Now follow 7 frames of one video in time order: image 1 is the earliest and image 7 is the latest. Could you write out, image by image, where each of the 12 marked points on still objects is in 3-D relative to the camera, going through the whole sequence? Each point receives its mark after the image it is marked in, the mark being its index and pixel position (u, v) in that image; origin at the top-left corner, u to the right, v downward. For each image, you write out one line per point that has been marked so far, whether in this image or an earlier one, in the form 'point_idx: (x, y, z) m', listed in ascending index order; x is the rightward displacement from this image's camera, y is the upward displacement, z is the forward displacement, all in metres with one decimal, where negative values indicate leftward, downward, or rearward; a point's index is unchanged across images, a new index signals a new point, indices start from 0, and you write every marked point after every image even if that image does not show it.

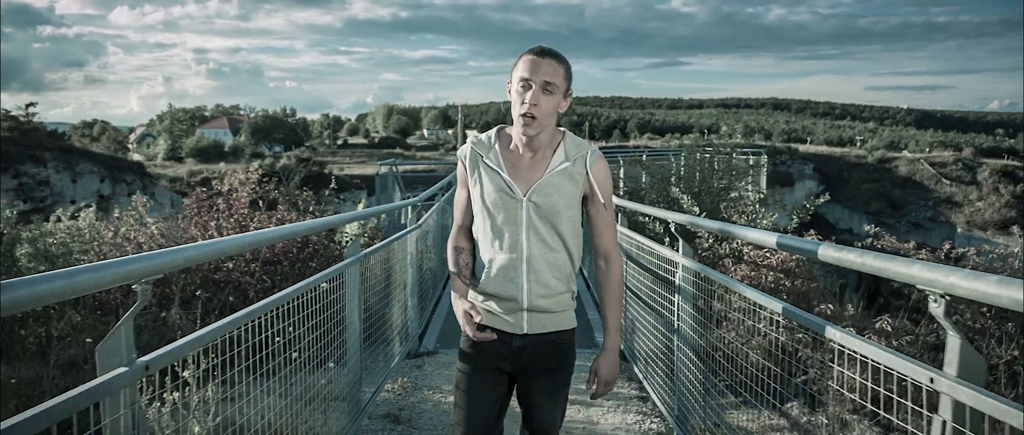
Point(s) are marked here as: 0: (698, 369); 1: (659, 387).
0: (+0.9, -0.8, +3.6) m
1: (+0.9, -1.0, +4.4) m
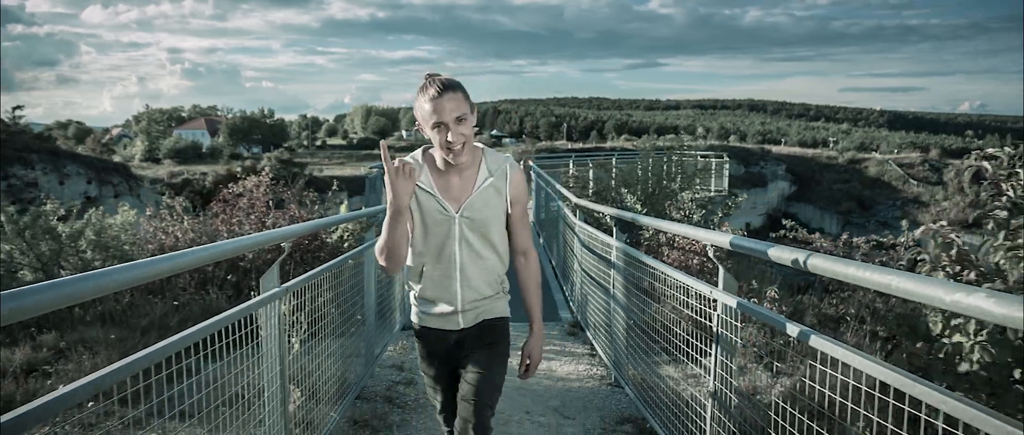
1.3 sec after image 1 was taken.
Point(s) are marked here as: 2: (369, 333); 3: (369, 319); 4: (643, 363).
0: (+0.8, -0.7, +4.6) m
1: (+0.7, -1.0, +5.4) m
2: (-0.8, -0.7, +4.2) m
3: (-0.8, -0.6, +4.2) m
4: (+0.8, -0.9, +4.2) m
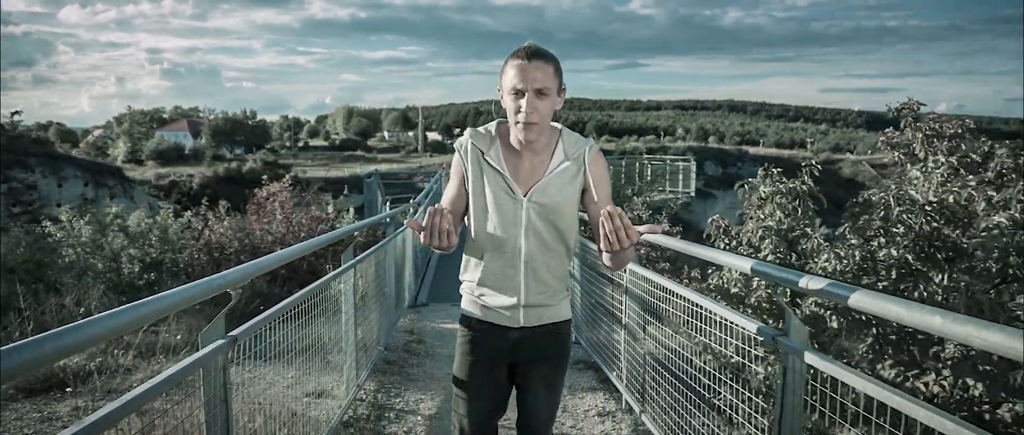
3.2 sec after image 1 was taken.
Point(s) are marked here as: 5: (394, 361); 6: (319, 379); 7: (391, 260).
0: (+0.6, -0.7, +5.8) m
1: (+0.6, -1.0, +6.6) m
2: (-0.9, -0.7, +5.4) m
3: (-0.9, -0.6, +5.4) m
4: (+0.7, -0.9, +5.5) m
5: (-0.9, -1.1, +5.1) m
6: (-0.9, -0.7, +3.5) m
7: (-1.0, -0.3, +5.5) m
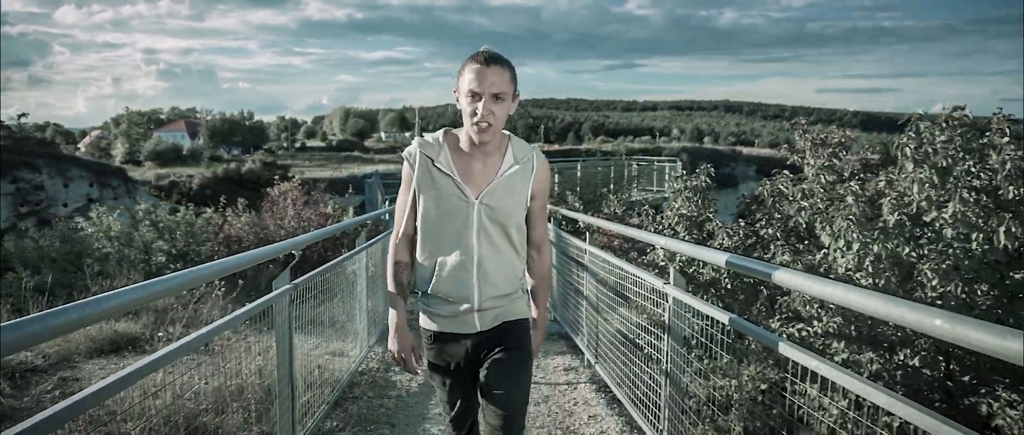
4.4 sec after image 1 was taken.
0: (+0.5, -0.7, +6.6) m
1: (+0.5, -1.0, +7.3) m
2: (-1.1, -0.7, +6.1) m
3: (-1.1, -0.6, +6.1) m
4: (+0.6, -0.8, +6.2) m
5: (-1.0, -1.0, +5.8) m
6: (-1.0, -0.7, +4.2) m
7: (-1.1, -0.3, +6.2) m
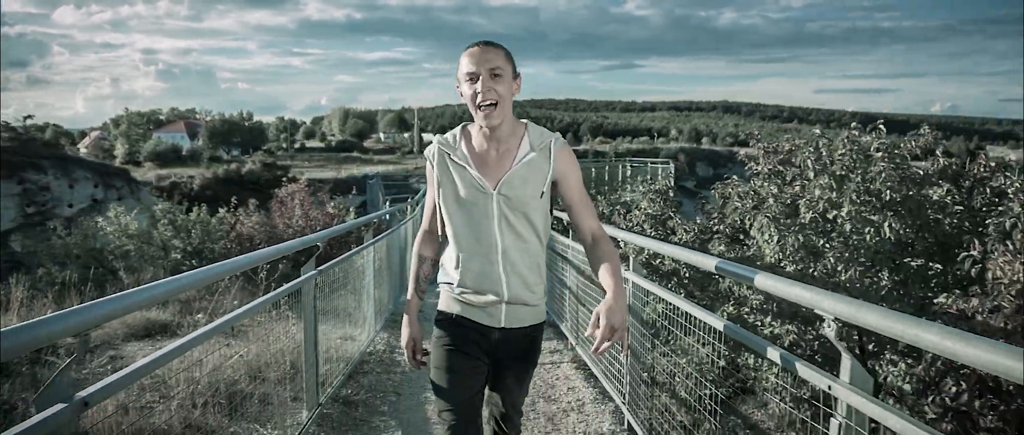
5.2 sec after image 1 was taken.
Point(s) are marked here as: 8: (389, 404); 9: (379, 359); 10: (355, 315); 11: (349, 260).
0: (+0.5, -0.7, +7.0) m
1: (+0.4, -1.0, +7.8) m
2: (-1.1, -0.7, +6.6) m
3: (-1.1, -0.6, +6.6) m
4: (+0.5, -0.8, +6.7) m
5: (-1.0, -1.0, +6.3) m
6: (-1.1, -0.7, +4.7) m
7: (-1.1, -0.3, +6.7) m
8: (-0.8, -1.1, +4.5) m
9: (-1.0, -1.0, +5.1) m
10: (-1.1, -0.7, +4.8) m
11: (-1.1, -0.3, +4.6) m
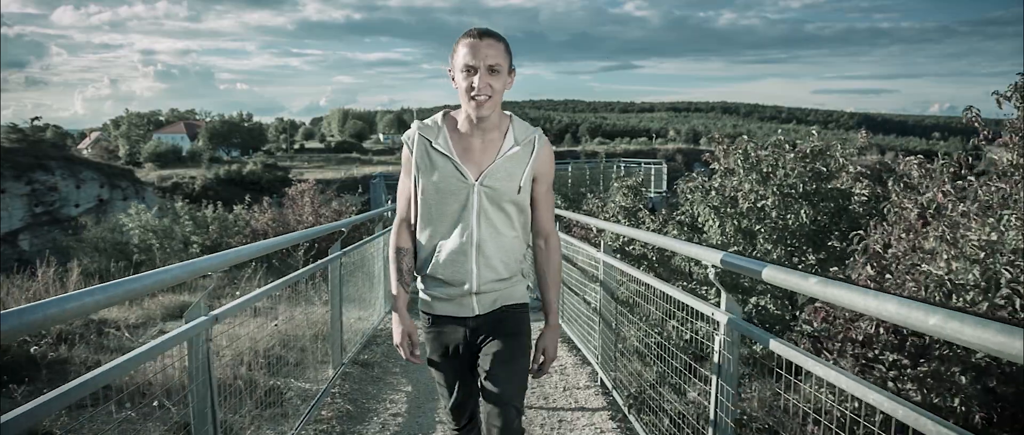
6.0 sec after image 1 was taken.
0: (+0.4, -0.6, +7.6) m
1: (+0.4, -0.9, +8.4) m
2: (-1.2, -0.6, +7.2) m
3: (-1.2, -0.5, +7.1) m
4: (+0.5, -0.8, +7.3) m
5: (-1.1, -1.0, +6.8) m
6: (-1.1, -0.7, +5.2) m
7: (-1.2, -0.2, +7.2) m
8: (-0.8, -1.1, +5.1) m
9: (-1.0, -1.0, +5.7) m
10: (-1.1, -0.6, +5.3) m
11: (-1.1, -0.2, +5.2) m
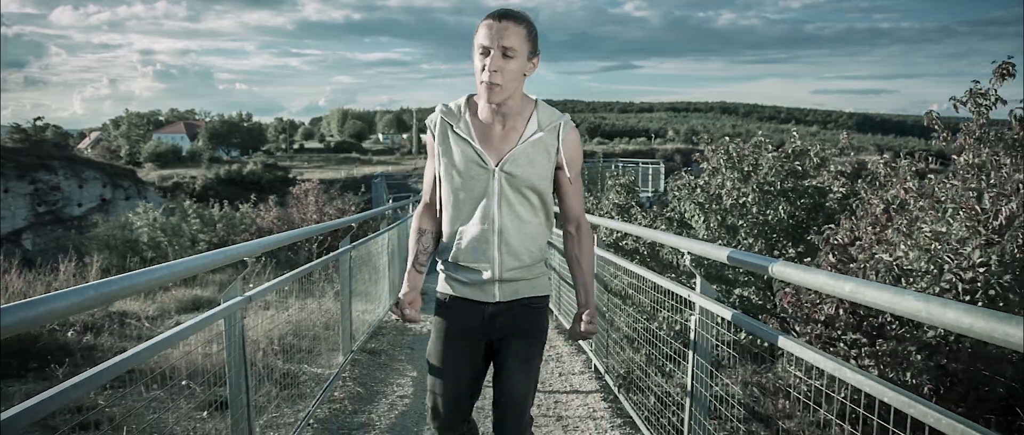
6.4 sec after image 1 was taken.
0: (+0.4, -0.6, +7.8) m
1: (+0.4, -0.9, +8.6) m
2: (-1.2, -0.6, +7.4) m
3: (-1.2, -0.5, +7.4) m
4: (+0.5, -0.8, +7.5) m
5: (-1.1, -1.0, +7.0) m
6: (-1.1, -0.6, +5.5) m
7: (-1.2, -0.2, +7.5) m
8: (-0.8, -1.0, +5.3) m
9: (-1.0, -1.0, +5.9) m
10: (-1.1, -0.6, +5.5) m
11: (-1.1, -0.2, +5.4) m
